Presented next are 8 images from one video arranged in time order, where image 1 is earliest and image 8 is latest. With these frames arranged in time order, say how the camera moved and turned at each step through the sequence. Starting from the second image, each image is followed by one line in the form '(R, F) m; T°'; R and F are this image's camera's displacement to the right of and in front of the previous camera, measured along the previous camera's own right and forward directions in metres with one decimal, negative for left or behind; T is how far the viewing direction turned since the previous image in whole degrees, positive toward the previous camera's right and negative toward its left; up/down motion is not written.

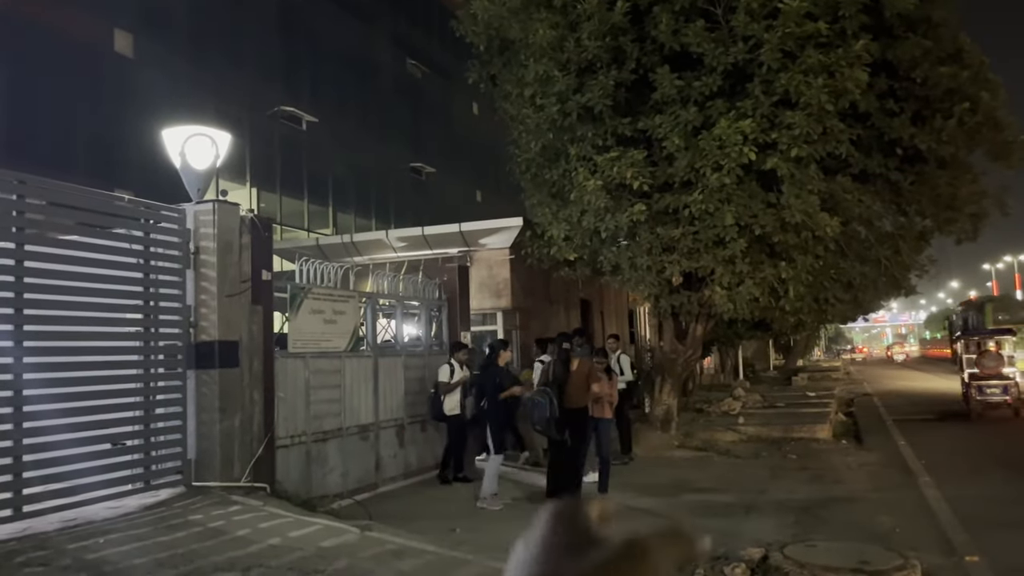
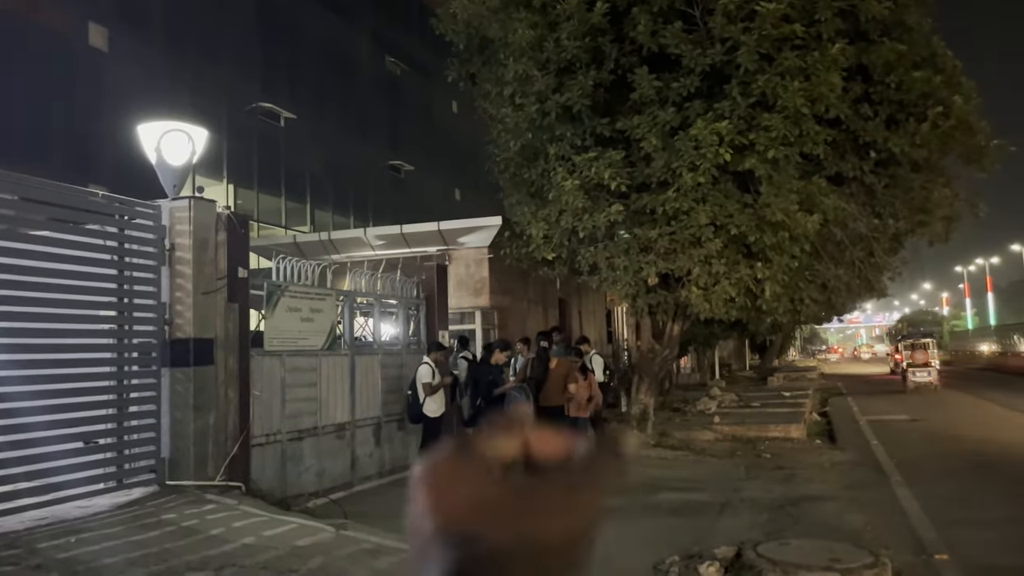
(0.0, 0.0) m; +2°
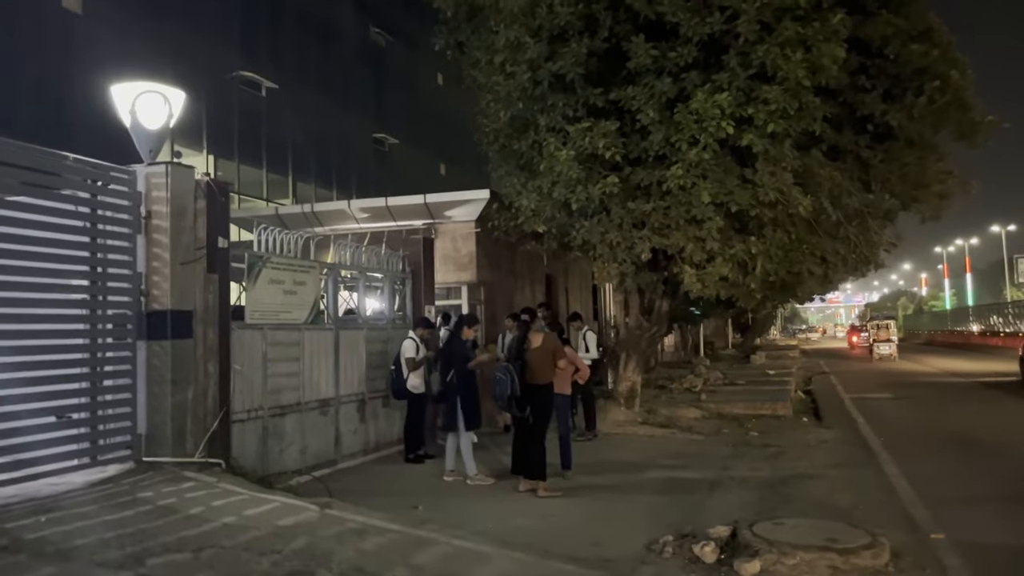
(-0.1, +0.2) m; +1°
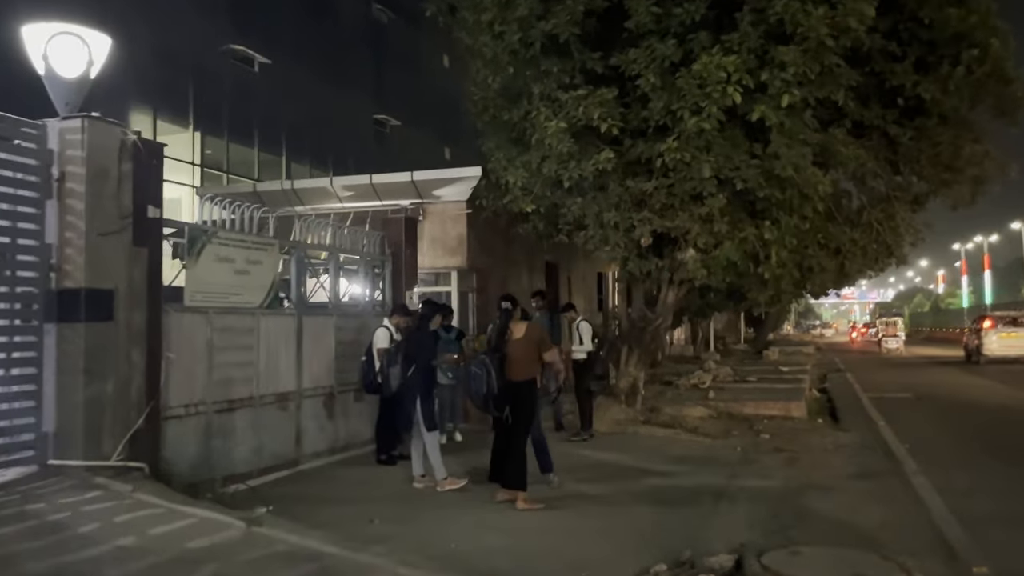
(+0.3, +1.1) m; -1°
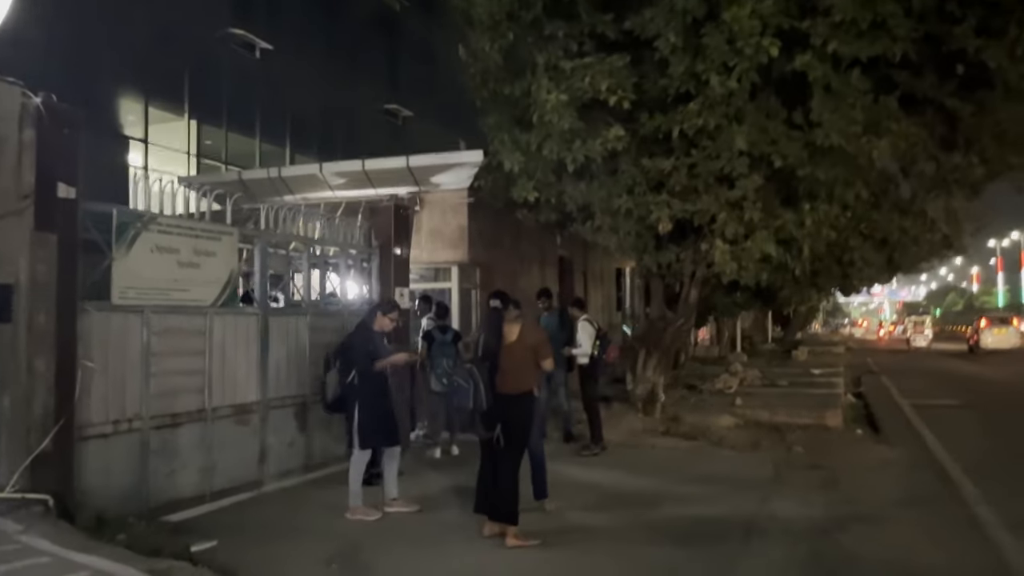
(+0.3, +1.2) m; -2°
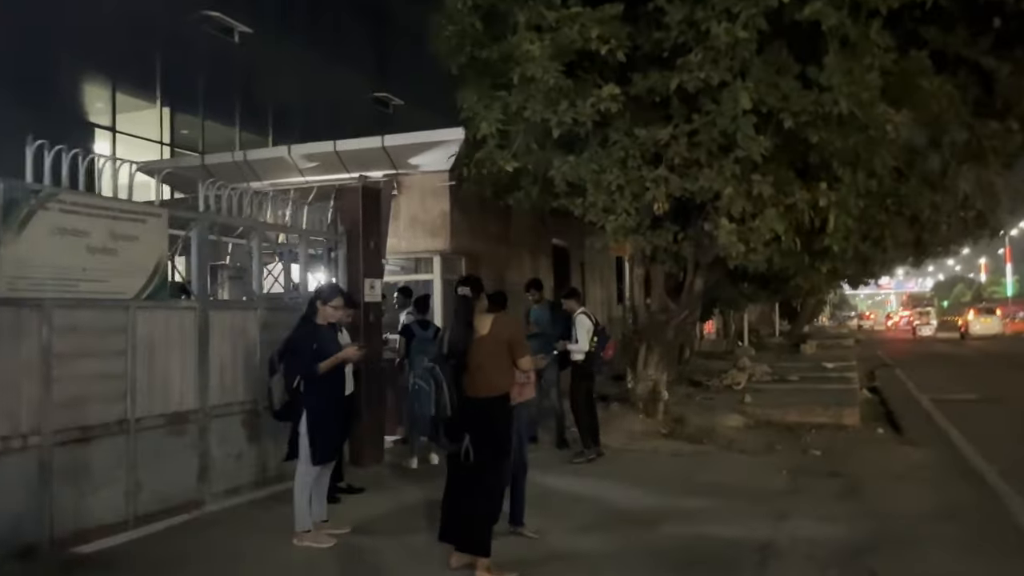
(+0.2, +1.0) m; 0°
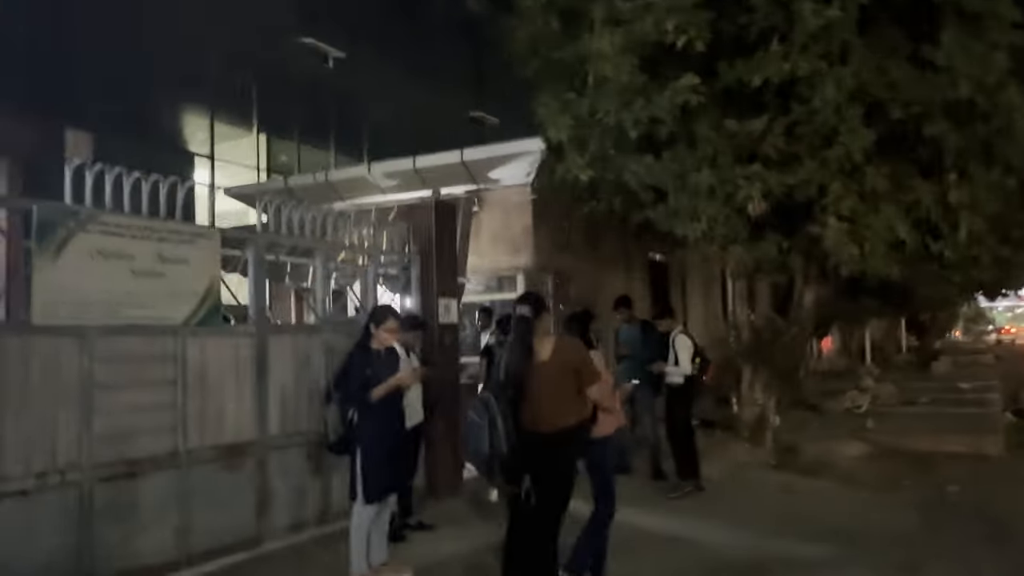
(+0.3, +0.7) m; -8°
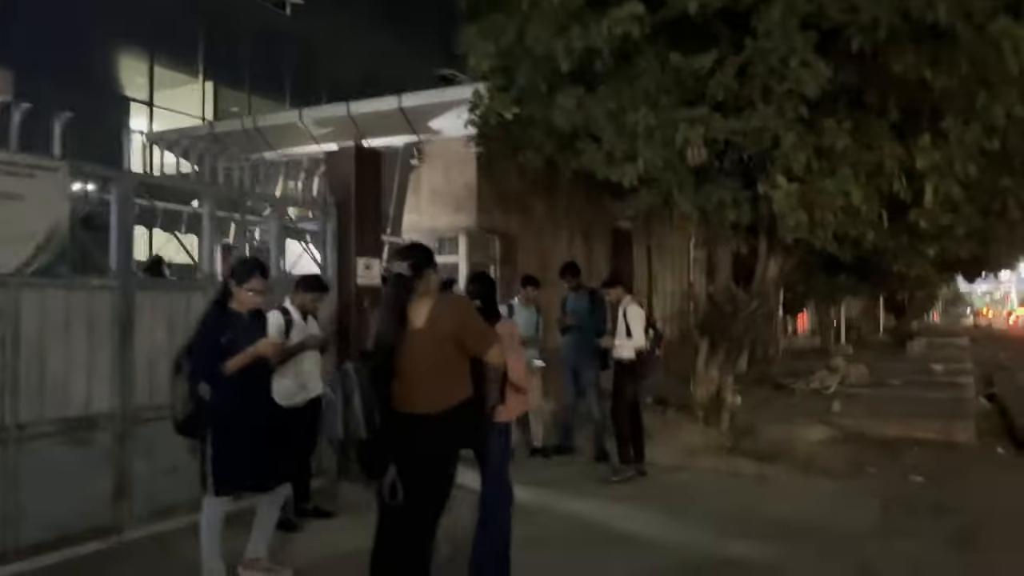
(+0.5, +0.9) m; +1°
